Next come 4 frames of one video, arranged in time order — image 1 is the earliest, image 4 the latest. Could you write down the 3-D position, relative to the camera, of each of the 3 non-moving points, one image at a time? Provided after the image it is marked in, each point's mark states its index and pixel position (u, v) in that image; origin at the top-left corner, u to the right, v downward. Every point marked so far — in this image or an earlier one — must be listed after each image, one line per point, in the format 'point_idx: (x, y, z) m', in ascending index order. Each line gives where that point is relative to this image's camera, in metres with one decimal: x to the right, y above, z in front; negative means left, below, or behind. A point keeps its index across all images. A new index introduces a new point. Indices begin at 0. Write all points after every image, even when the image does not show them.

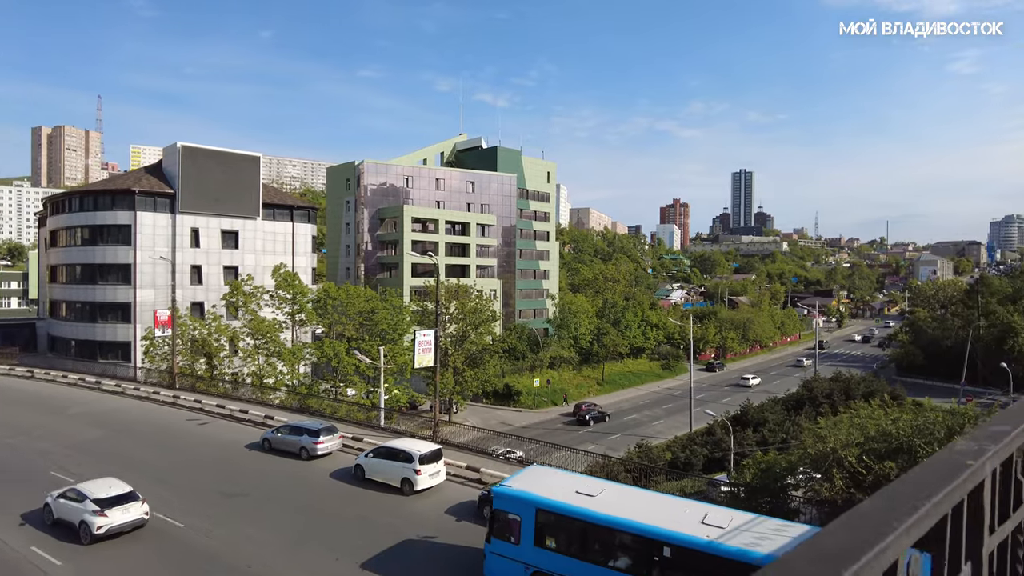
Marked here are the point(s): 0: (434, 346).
0: (-1.8, -1.4, +15.3) m
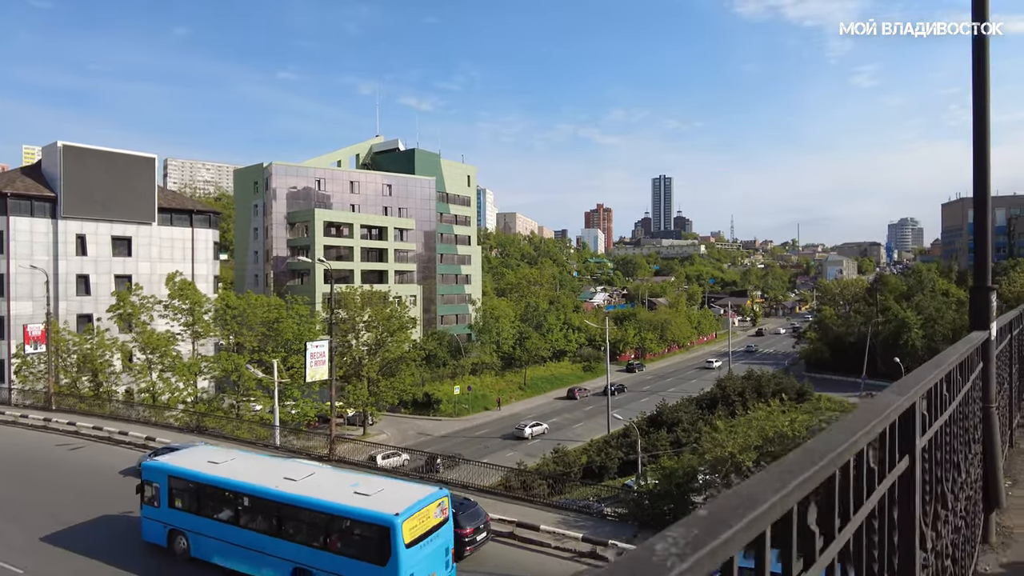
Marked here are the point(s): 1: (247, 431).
0: (-4.0, -1.5, +14.3) m
1: (-7.4, -4.0, +18.4) m
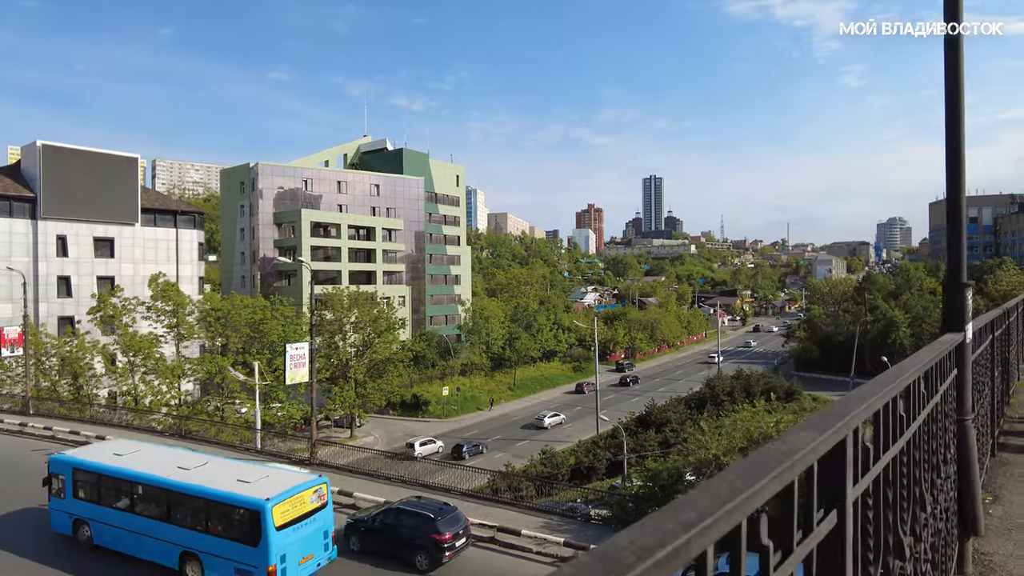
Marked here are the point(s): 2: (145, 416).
0: (-4.3, -1.5, +14.1) m
1: (-7.8, -4.0, +18.1) m
2: (-11.2, -3.9, +19.9) m
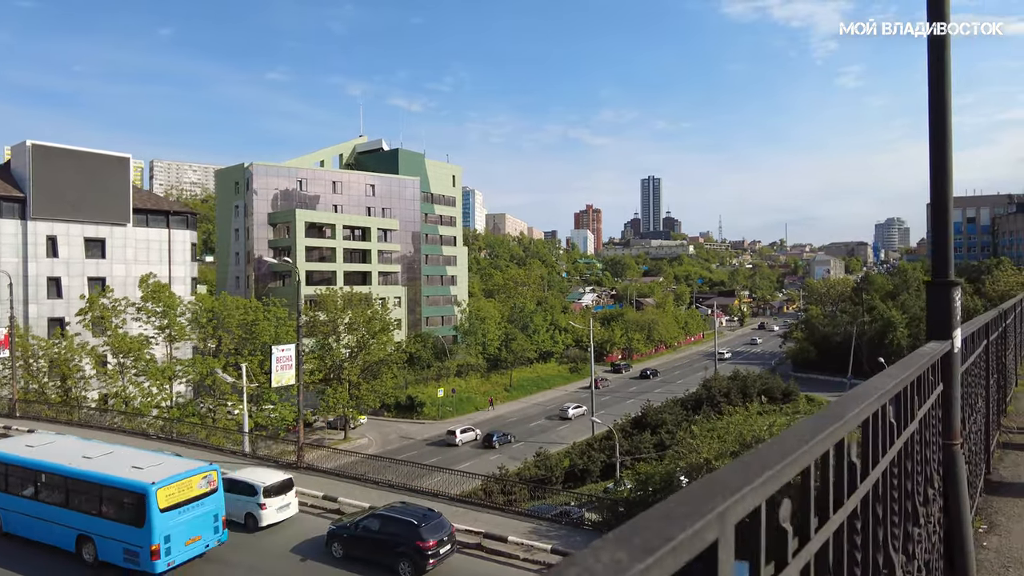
0: (-4.6, -1.6, +13.9) m
1: (-8.0, -4.0, +17.8) m
2: (-11.4, -3.9, +19.6) m
